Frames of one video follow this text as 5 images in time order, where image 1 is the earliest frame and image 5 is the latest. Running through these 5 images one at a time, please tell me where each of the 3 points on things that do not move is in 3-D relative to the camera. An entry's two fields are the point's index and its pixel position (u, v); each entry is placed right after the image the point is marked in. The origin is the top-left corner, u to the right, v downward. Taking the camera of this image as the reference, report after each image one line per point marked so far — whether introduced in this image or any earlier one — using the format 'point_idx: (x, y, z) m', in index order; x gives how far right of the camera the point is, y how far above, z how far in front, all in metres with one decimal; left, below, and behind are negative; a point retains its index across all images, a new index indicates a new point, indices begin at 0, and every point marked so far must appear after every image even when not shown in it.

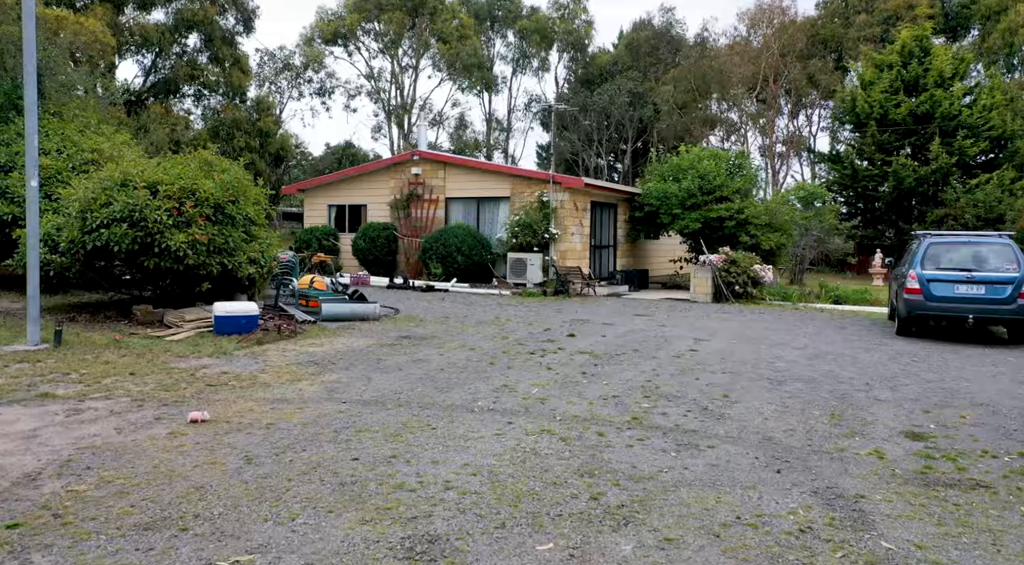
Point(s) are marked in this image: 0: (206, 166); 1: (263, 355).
0: (-3.6, +1.3, +8.6) m
1: (-2.3, -0.7, +6.7) m
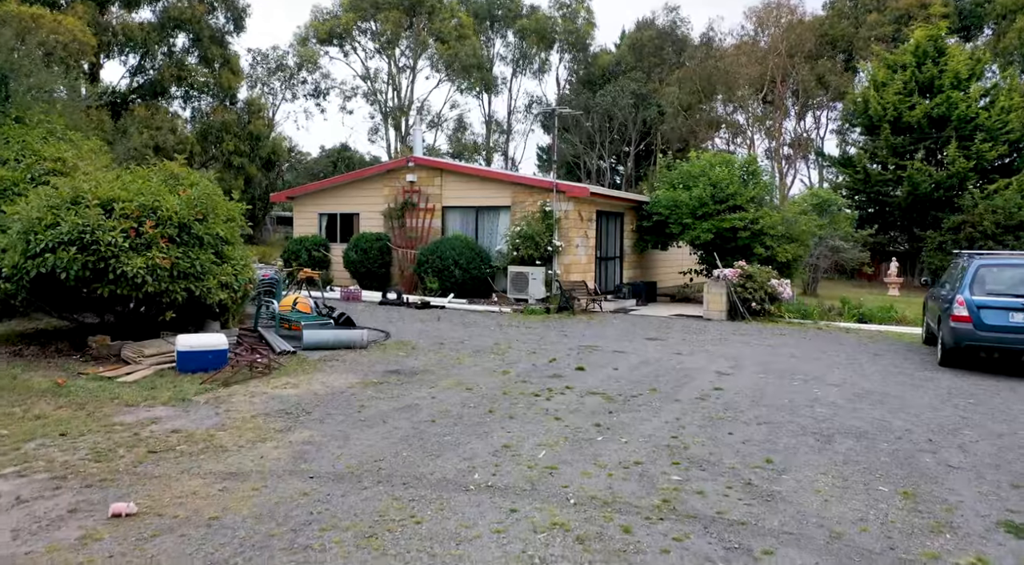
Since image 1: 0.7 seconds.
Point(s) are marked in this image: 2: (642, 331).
0: (-3.6, +1.1, +7.7) m
1: (-2.2, -0.9, +5.8) m
2: (+1.9, -0.7, +10.8) m
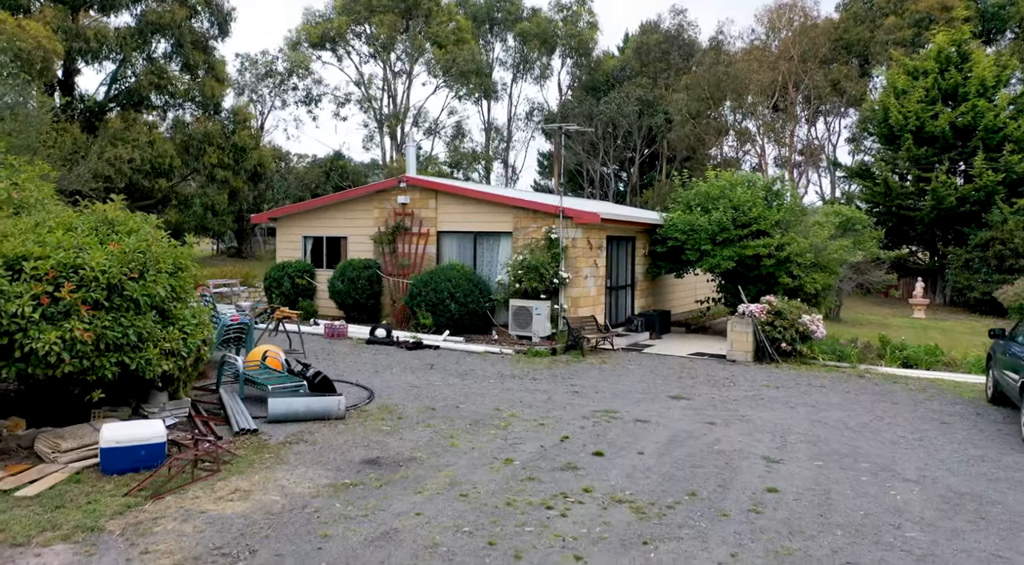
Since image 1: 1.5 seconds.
0: (-3.5, +0.5, +6.4) m
1: (-2.2, -1.5, +4.5) m
2: (+1.9, -1.3, +9.5) m
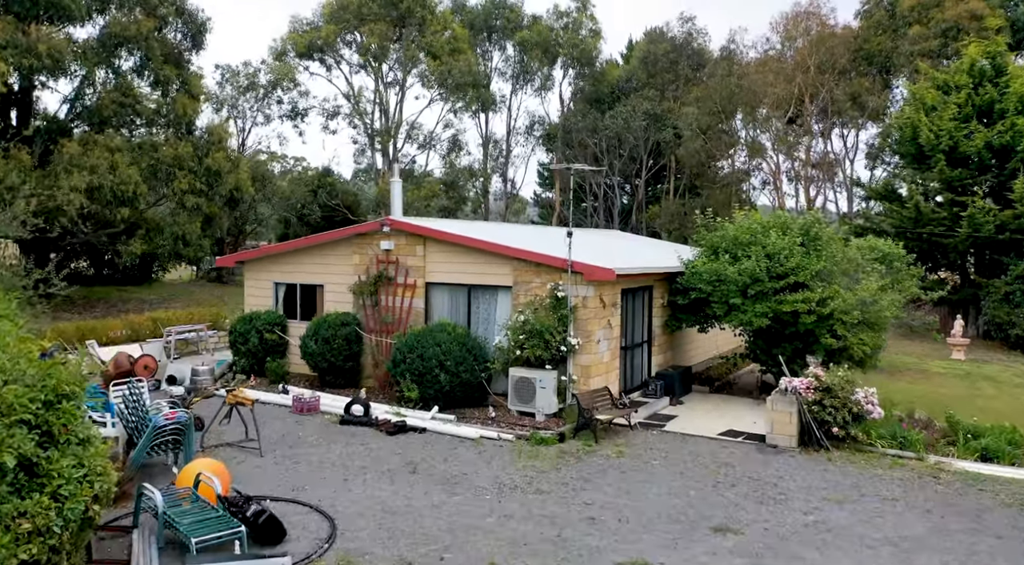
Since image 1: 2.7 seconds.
0: (-3.5, -0.5, +4.6) m
1: (-2.2, -2.5, +2.7) m
2: (+1.9, -2.2, +7.6) m
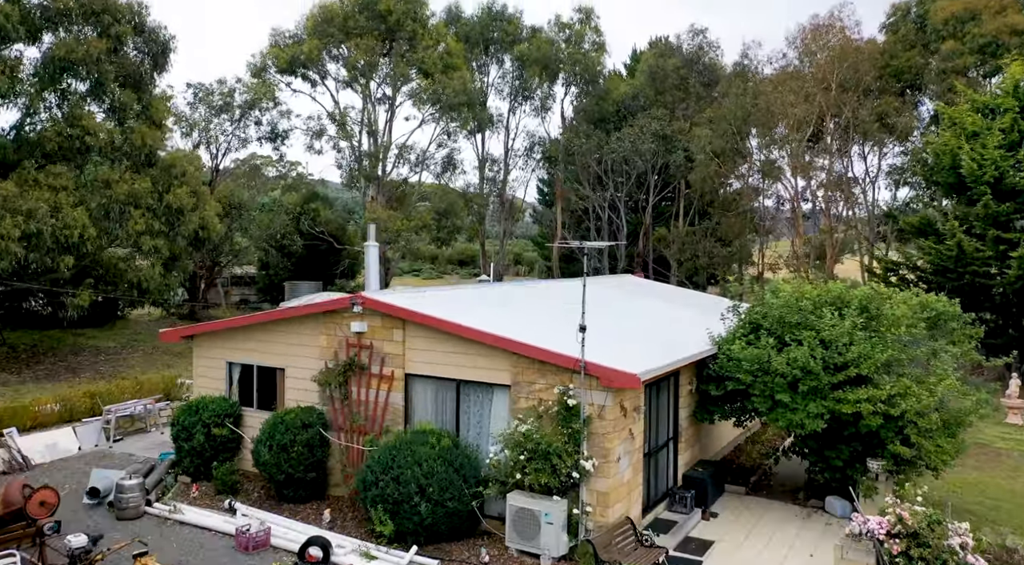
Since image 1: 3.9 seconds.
0: (-3.5, -1.6, +2.4) m
1: (-2.2, -3.6, +0.5) m
2: (+1.9, -3.4, +5.5) m
